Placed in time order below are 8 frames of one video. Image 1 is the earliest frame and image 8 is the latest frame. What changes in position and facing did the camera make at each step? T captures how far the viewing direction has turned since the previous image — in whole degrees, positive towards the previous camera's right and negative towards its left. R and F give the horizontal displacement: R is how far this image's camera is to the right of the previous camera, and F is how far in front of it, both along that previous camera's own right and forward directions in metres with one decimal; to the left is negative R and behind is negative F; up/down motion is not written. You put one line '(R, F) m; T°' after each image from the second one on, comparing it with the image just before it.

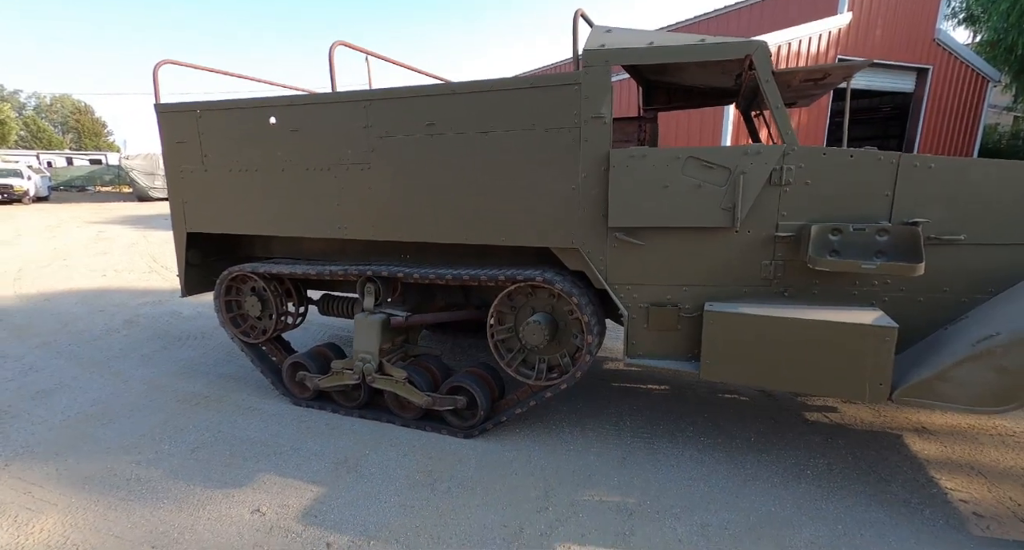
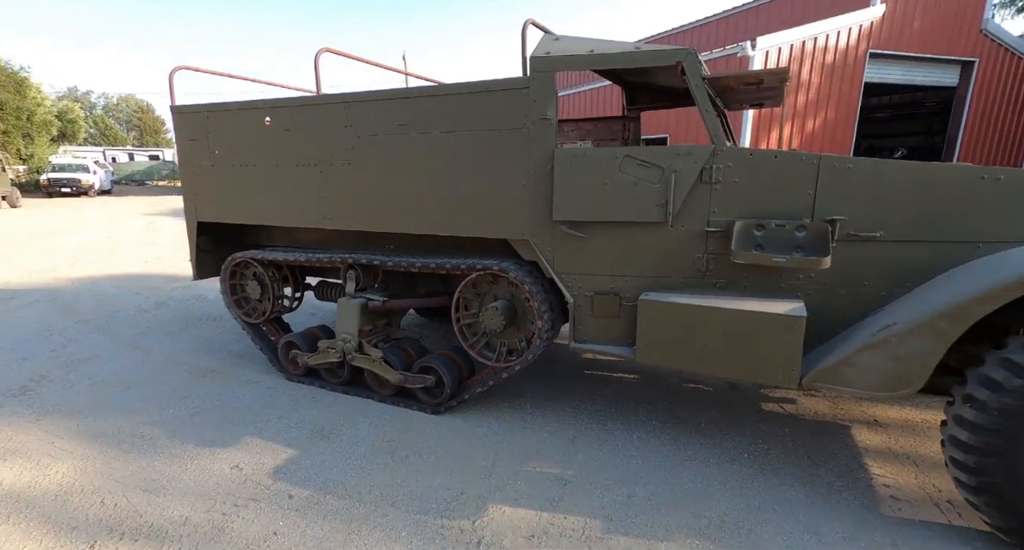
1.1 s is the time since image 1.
(+0.4, -0.2) m; -3°
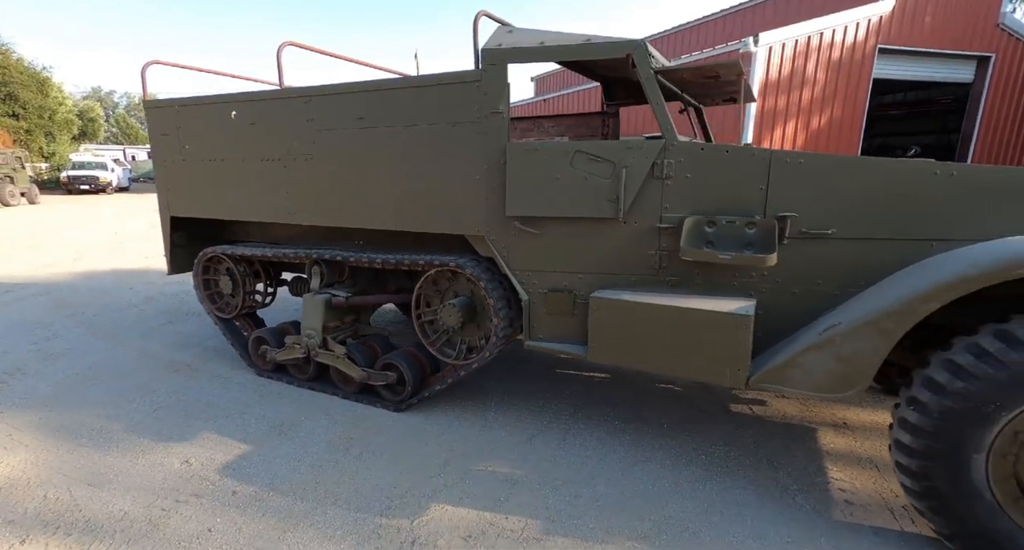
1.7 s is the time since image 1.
(+0.3, 0.0) m; -1°
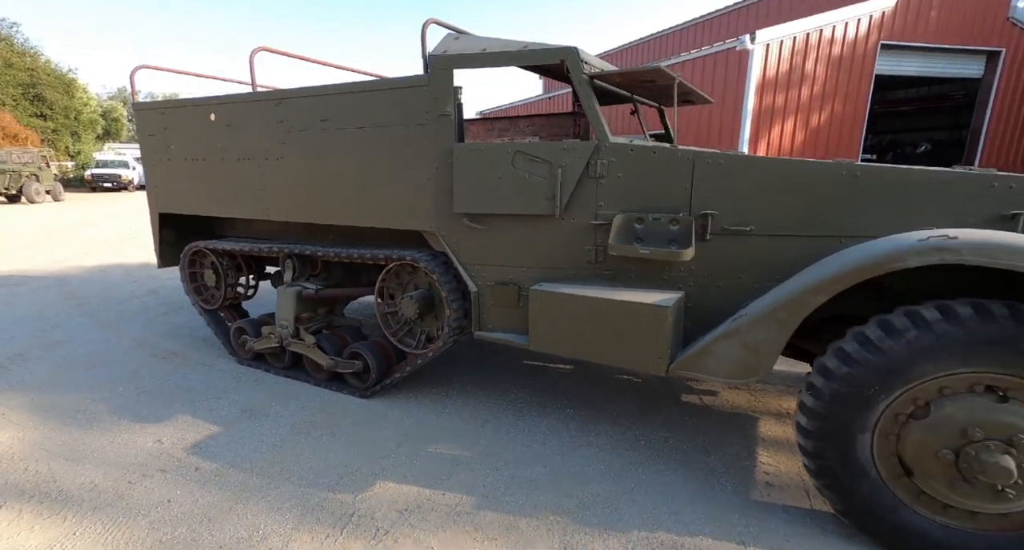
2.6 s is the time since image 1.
(+0.3, -0.2) m; -1°
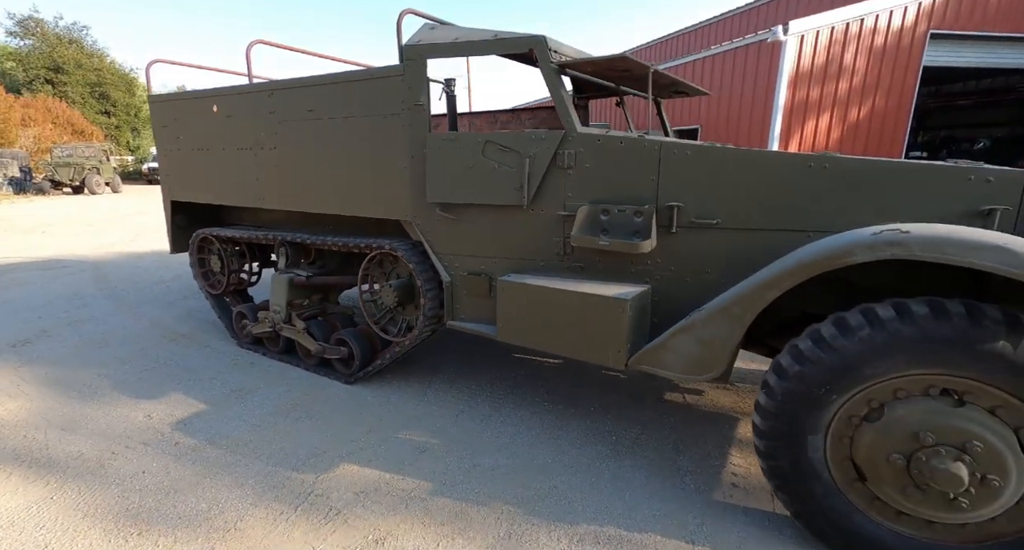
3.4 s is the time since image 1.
(+0.3, 0.0) m; -4°
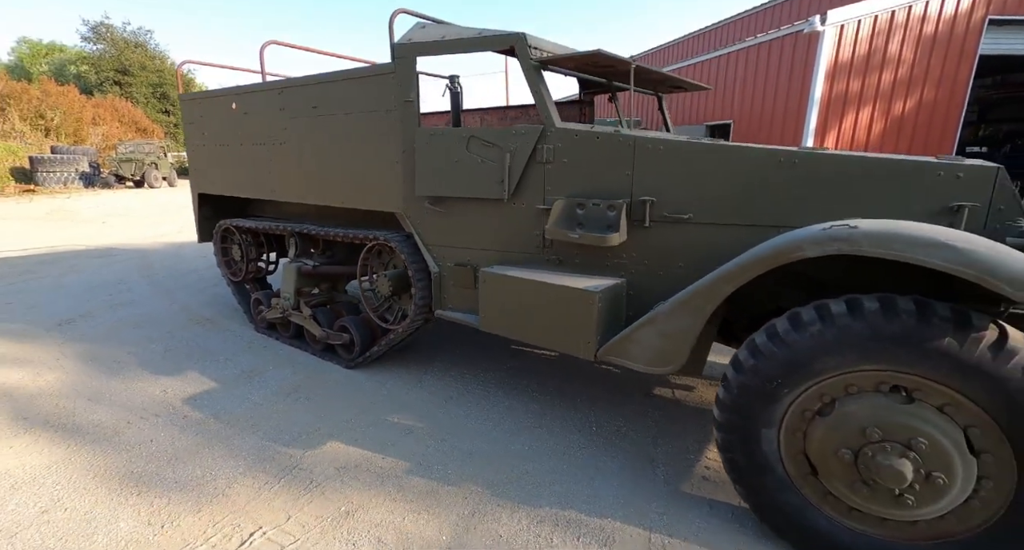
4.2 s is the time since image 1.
(+0.3, -0.1) m; -4°
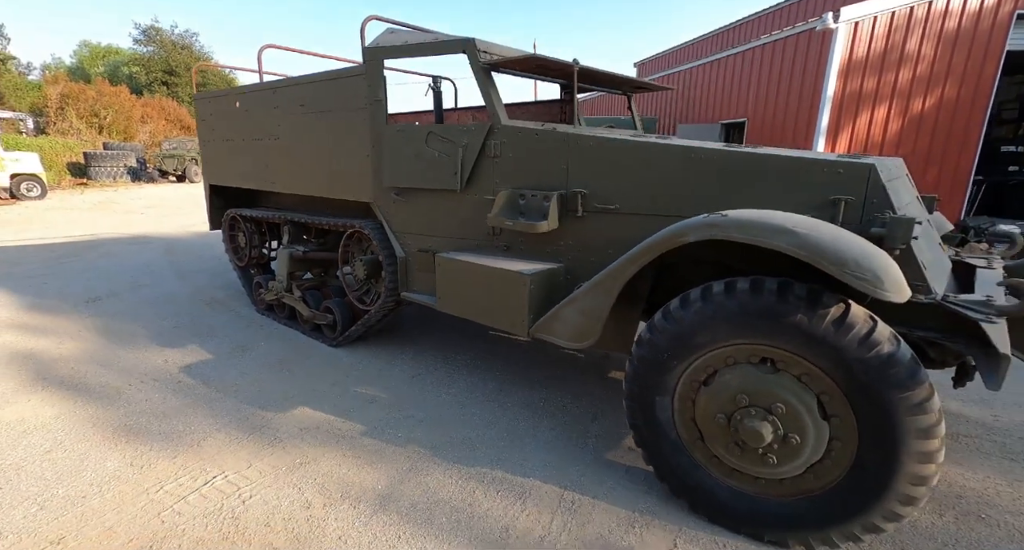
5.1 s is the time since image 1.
(+0.4, -0.2) m; -3°
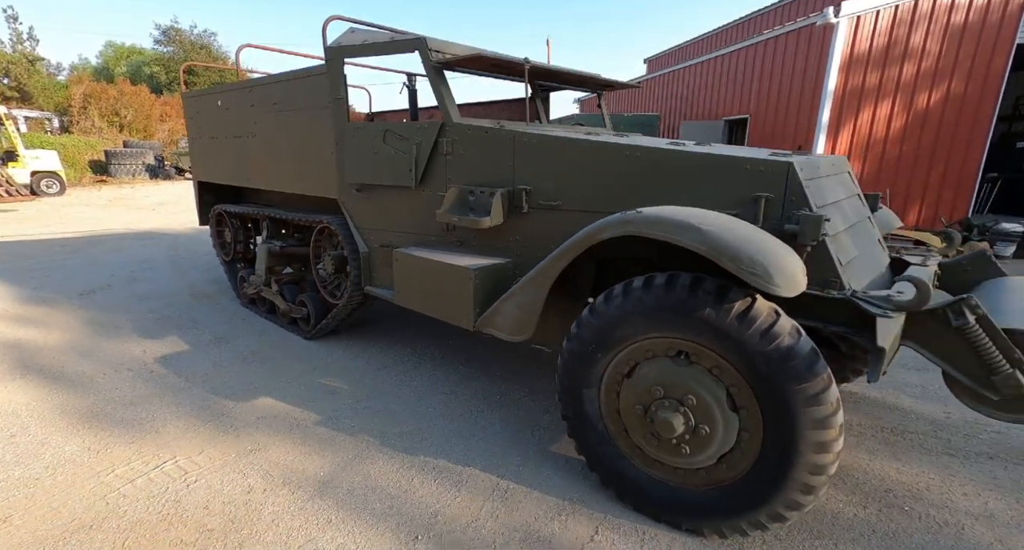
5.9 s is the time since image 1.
(+0.3, 0.0) m; -1°
